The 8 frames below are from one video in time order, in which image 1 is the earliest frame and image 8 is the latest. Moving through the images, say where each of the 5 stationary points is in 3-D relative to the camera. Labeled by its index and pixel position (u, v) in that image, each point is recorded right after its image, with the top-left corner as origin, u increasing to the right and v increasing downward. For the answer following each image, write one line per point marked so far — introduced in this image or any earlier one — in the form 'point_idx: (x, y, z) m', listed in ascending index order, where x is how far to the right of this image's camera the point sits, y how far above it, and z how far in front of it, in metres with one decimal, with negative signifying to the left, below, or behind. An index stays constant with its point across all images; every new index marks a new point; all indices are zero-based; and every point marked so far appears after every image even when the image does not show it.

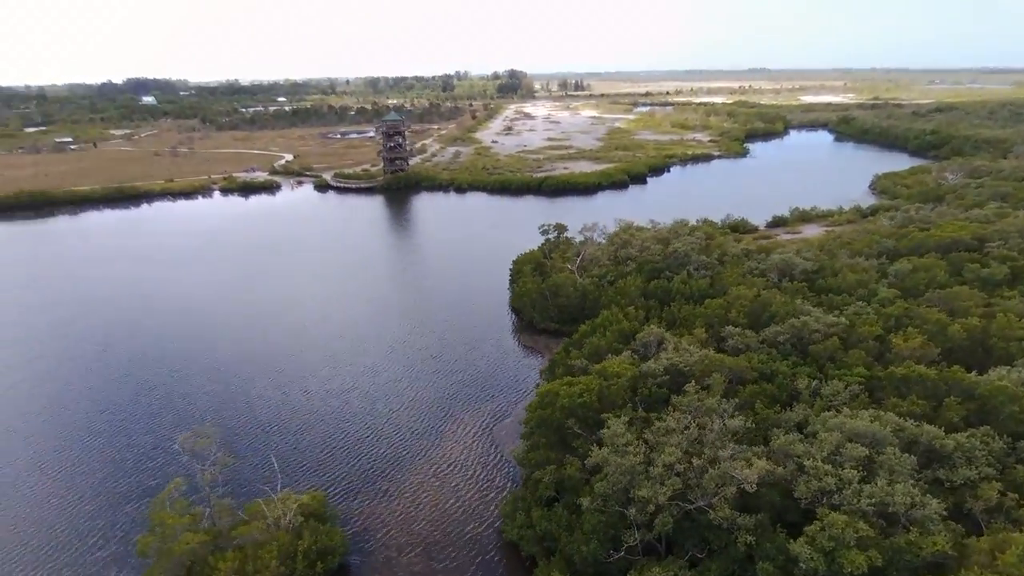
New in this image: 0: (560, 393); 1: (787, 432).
0: (+1.3, -2.8, +17.0) m
1: (+6.1, -3.3, +14.2) m
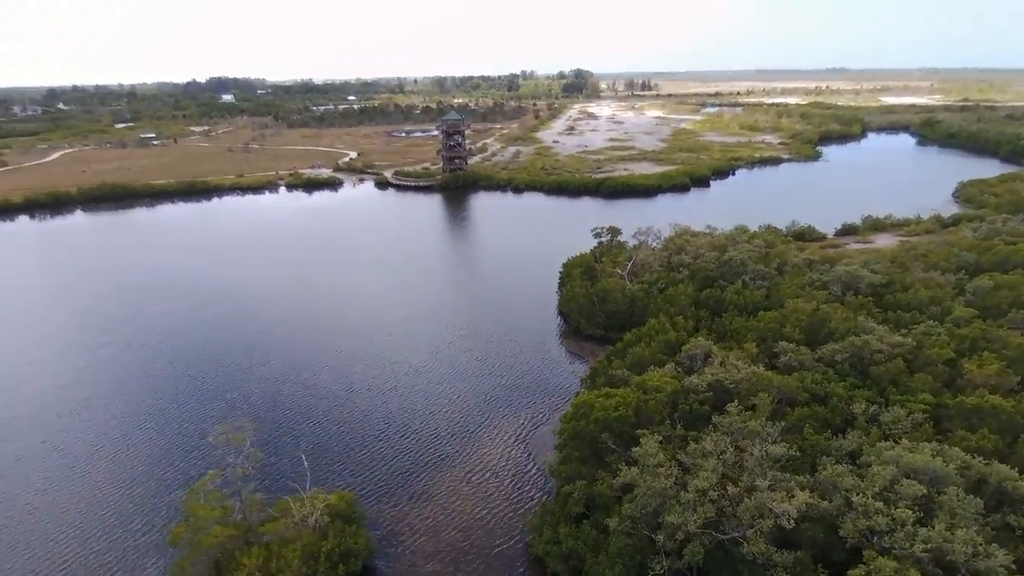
0: (+2.2, -3.0, +16.4) m
1: (+6.7, -3.6, +13.1) m
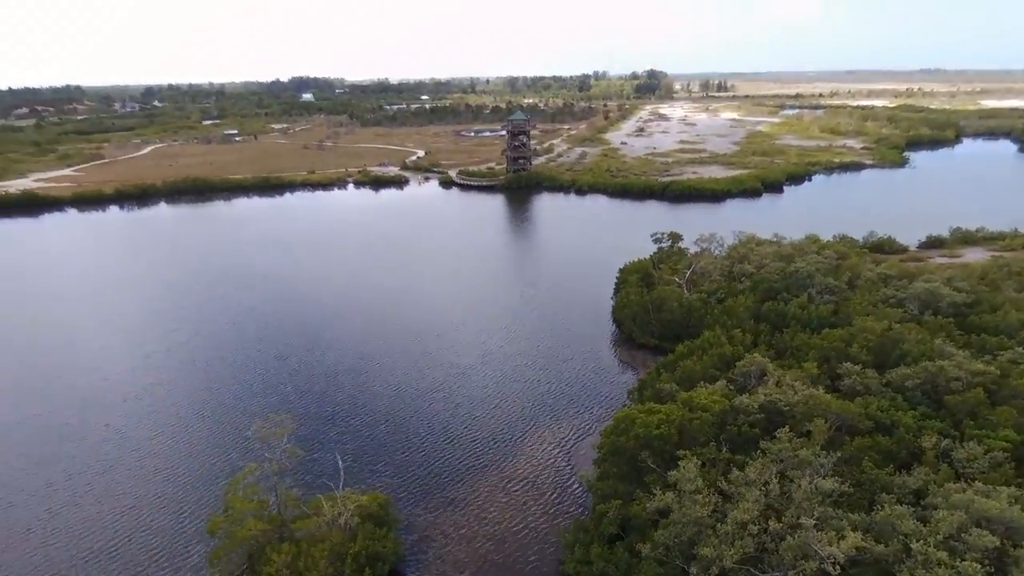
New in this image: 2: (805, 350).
0: (+3.1, -3.3, +15.7) m
1: (+7.3, -4.0, +12.0) m
2: (+9.1, -1.9, +19.7) m
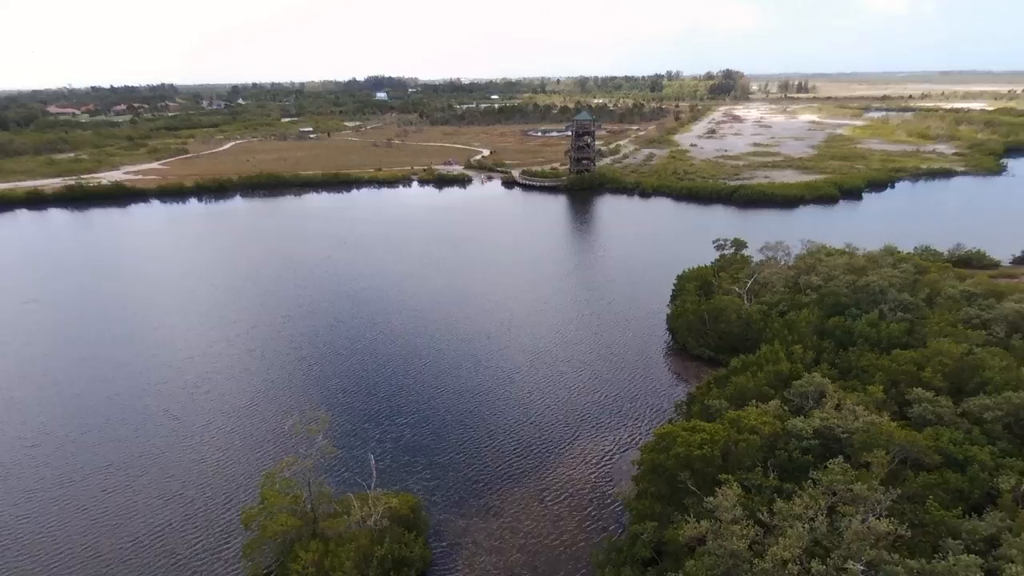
0: (+3.9, -3.5, +14.9) m
1: (+7.7, -4.4, +10.8) m
2: (+10.3, -2.4, +18.2) m
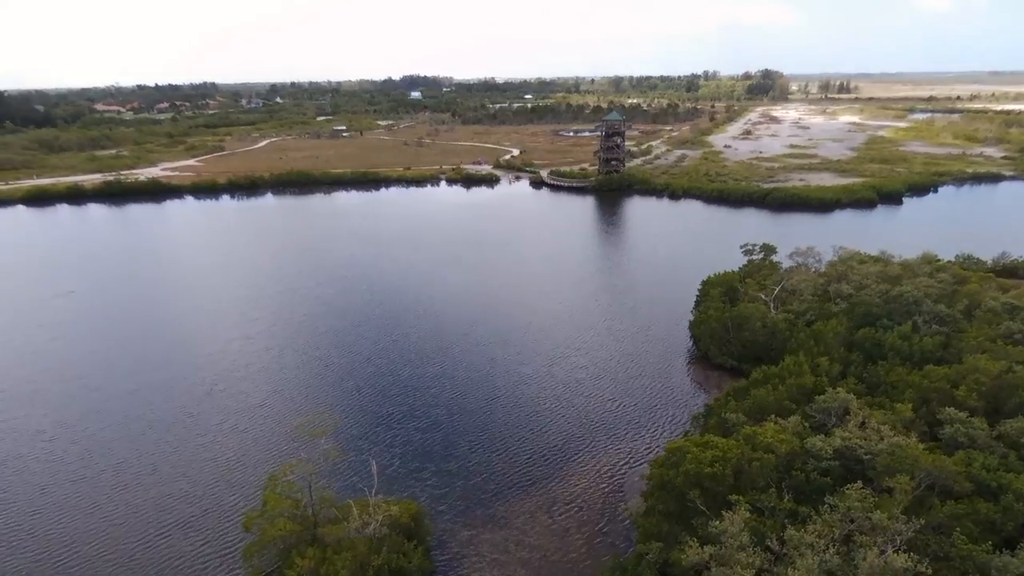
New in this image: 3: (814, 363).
0: (+4.0, -3.7, +14.2) m
1: (+7.5, -4.7, +9.9) m
2: (+10.6, -2.7, +17.3) m
3: (+9.4, -2.3, +19.7) m
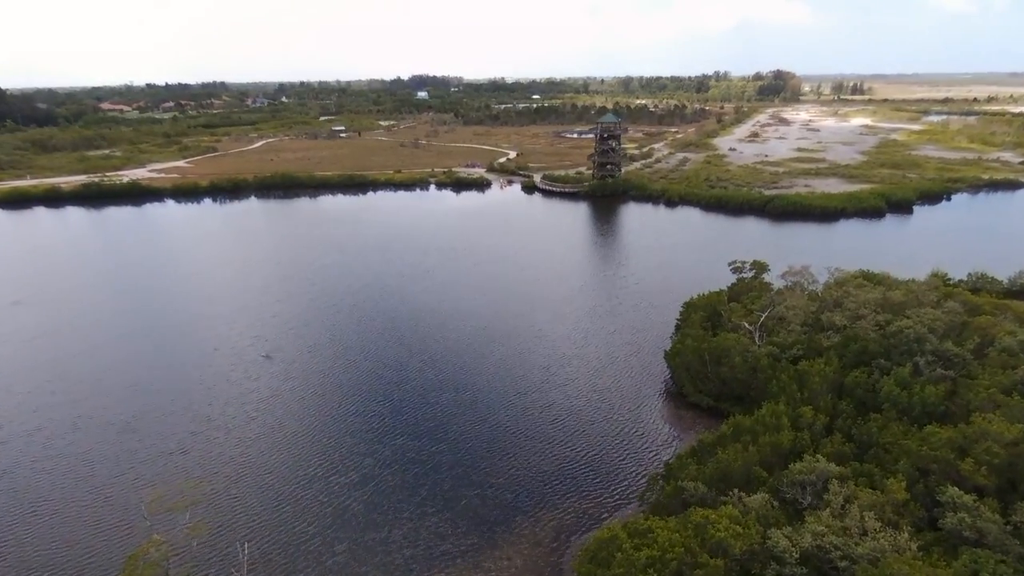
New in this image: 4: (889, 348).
0: (+2.0, -4.7, +11.4) m
1: (+5.5, -5.7, +7.0) m
2: (+8.6, -3.7, +14.3) m
3: (+7.5, -3.4, +16.8) m
4: (+11.6, -1.9, +19.4) m
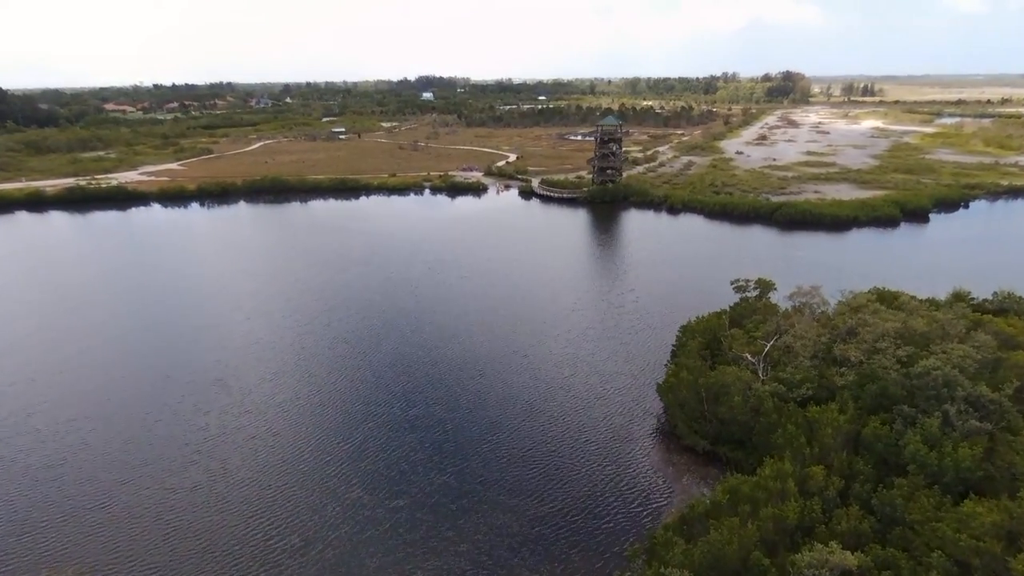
0: (+1.0, -5.5, +8.9) m
1: (+4.4, -6.6, +4.5) m
2: (+7.6, -4.6, +11.7) m
3: (+6.5, -4.2, +14.2) m
4: (+10.6, -2.8, +16.8) m
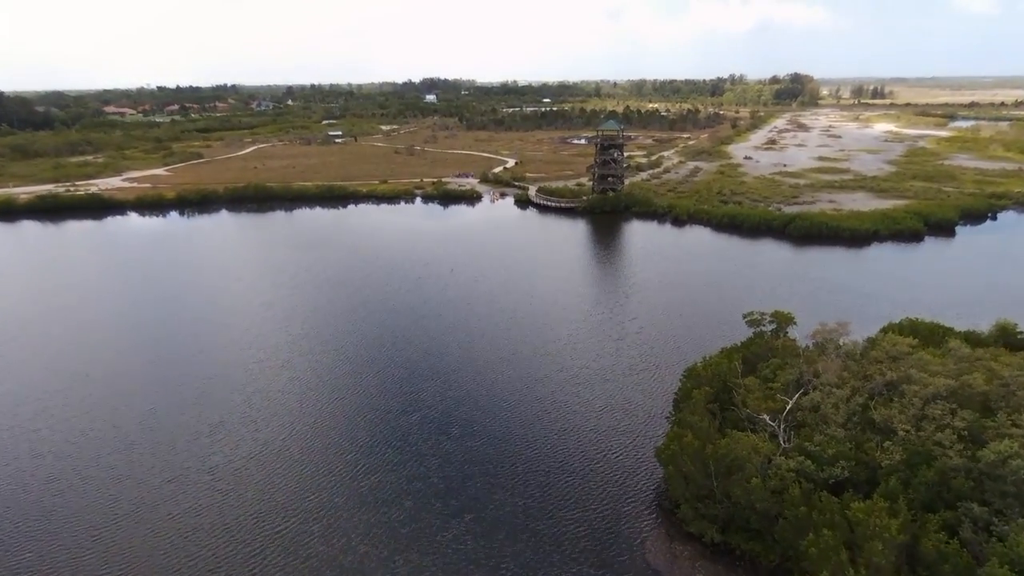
0: (0.0, -6.8, +5.2) m
1: (+3.3, -7.8, +0.8) m
2: (+6.7, -5.9, +8.0) m
3: (+5.5, -5.5, +10.5) m
4: (+9.7, -4.1, +13.0) m
